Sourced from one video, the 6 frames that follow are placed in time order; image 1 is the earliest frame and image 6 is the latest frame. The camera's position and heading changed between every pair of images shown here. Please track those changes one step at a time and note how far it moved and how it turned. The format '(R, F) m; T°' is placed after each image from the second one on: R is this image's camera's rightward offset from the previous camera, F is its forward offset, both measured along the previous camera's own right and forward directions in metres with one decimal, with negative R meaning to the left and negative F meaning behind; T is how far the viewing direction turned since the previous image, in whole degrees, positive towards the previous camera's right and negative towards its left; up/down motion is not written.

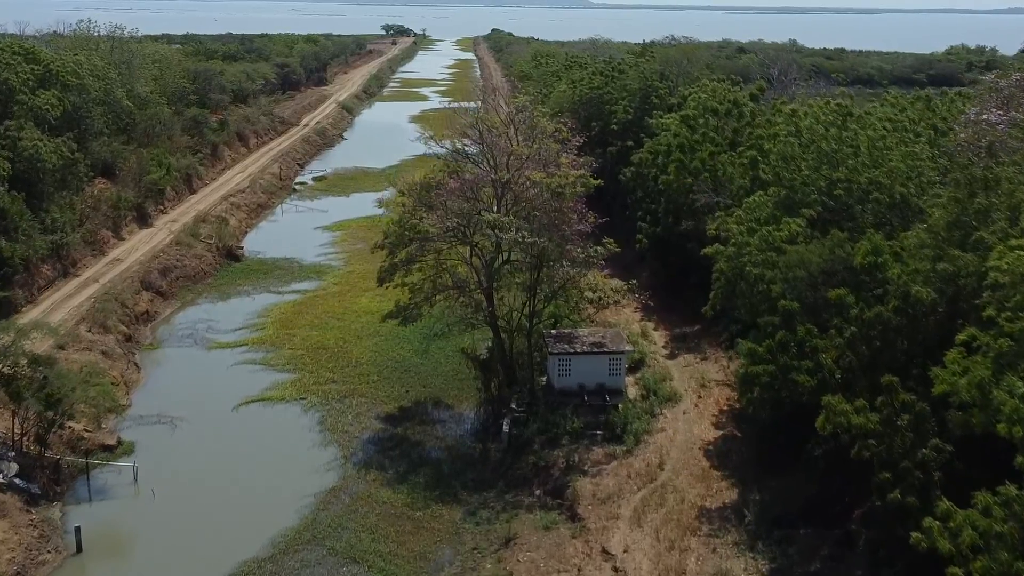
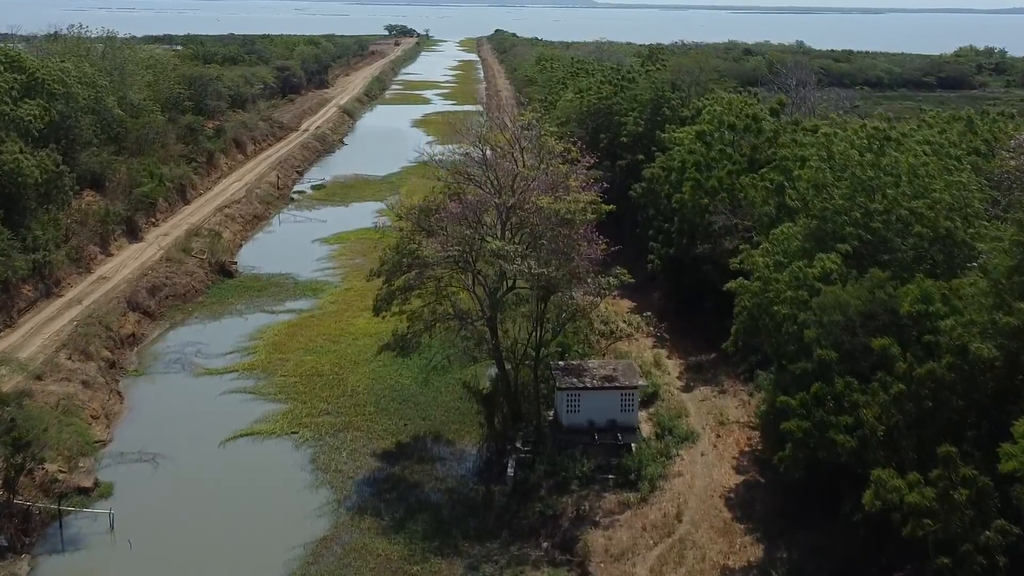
(0.0, +1.2) m; 0°
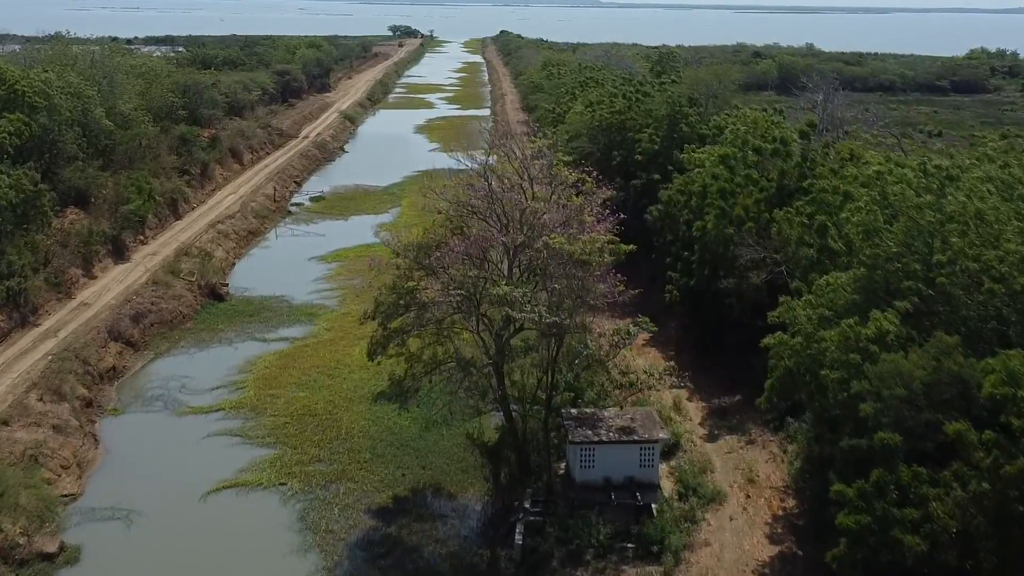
(0.0, +1.6) m; 0°
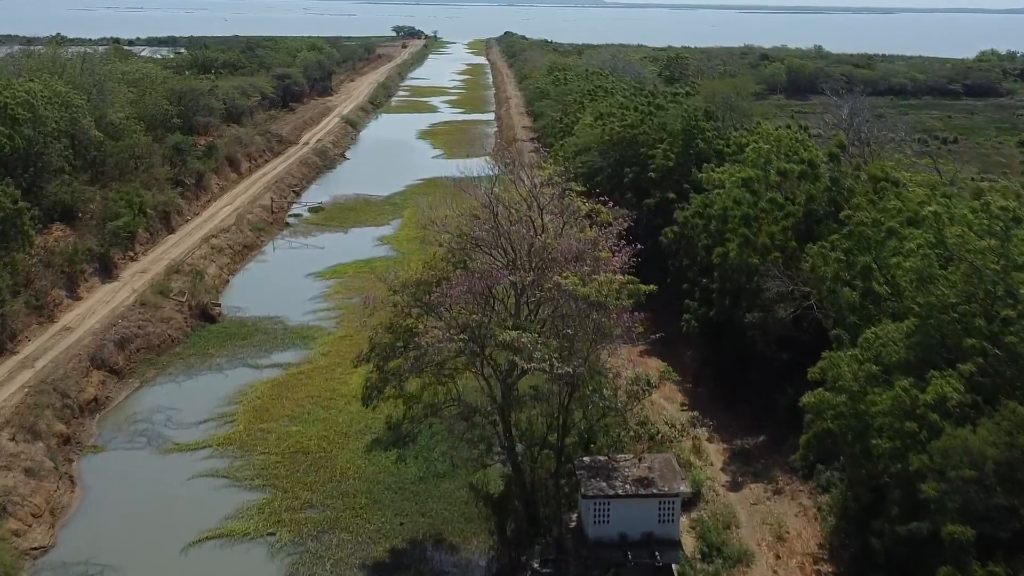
(0.0, +1.3) m; 0°
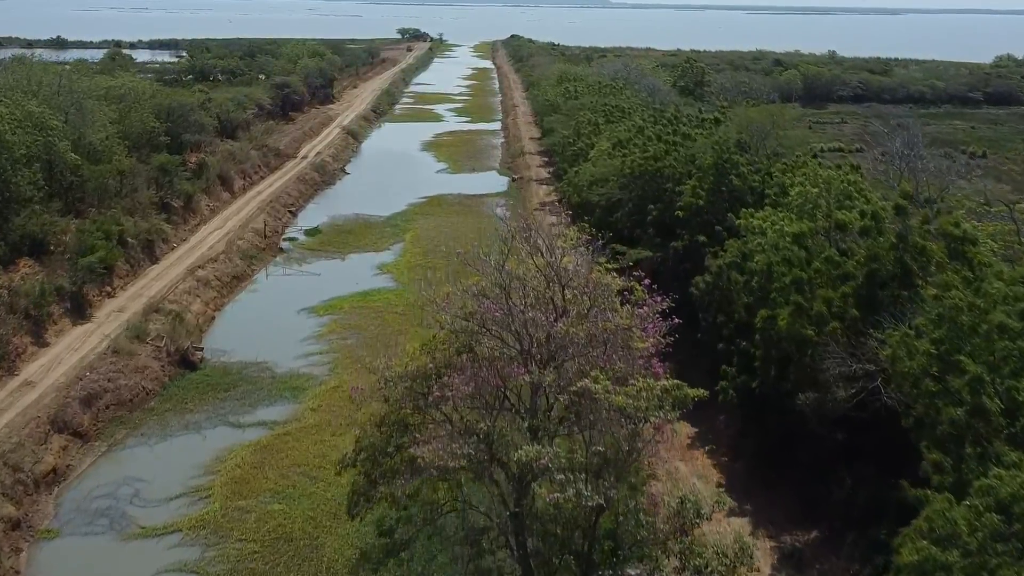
(-0.1, +2.4) m; 0°
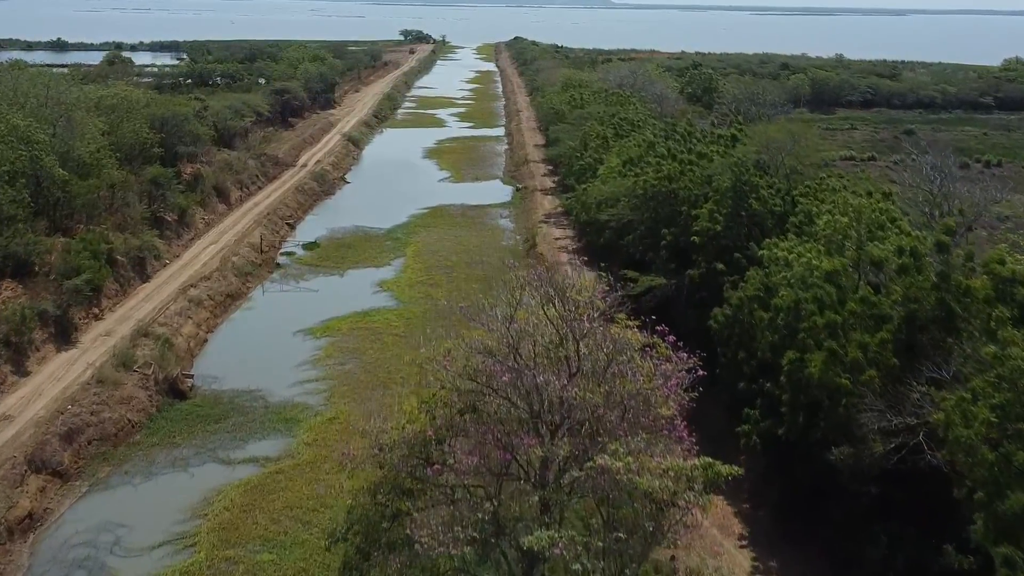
(-0.1, +1.2) m; 0°
